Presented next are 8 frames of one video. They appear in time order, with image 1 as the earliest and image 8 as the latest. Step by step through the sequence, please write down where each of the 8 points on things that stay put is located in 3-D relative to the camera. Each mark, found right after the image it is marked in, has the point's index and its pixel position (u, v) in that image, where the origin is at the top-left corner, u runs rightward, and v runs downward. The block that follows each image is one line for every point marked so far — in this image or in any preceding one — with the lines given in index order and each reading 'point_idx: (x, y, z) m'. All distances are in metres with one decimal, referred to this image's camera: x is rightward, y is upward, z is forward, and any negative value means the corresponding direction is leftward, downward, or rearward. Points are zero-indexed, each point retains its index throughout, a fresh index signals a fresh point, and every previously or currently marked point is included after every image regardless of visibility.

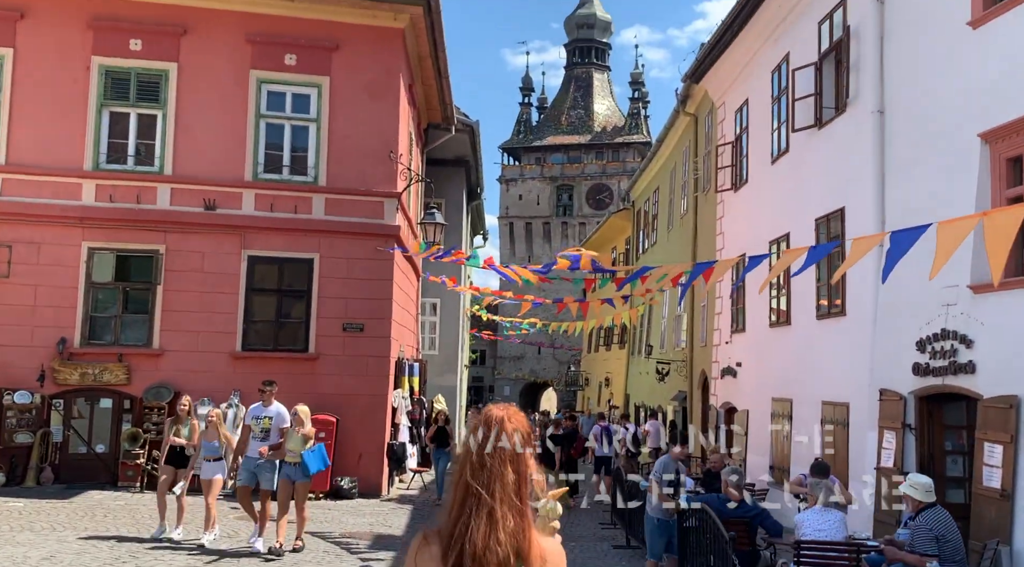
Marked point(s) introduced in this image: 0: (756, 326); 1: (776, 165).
0: (+3.6, -0.6, +14.0) m
1: (+3.8, +1.7, +13.3) m
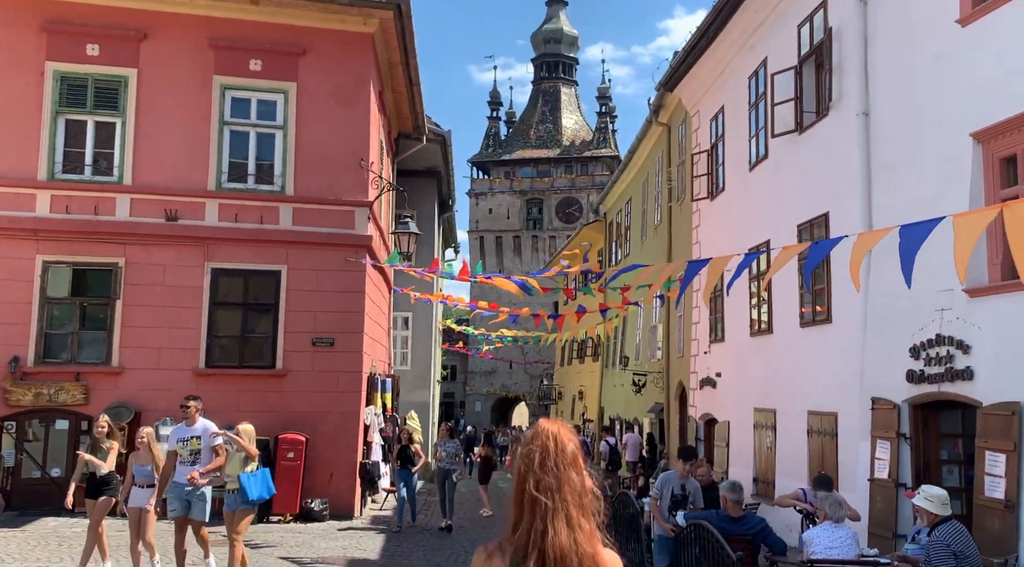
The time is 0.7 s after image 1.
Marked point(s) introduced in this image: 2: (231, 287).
0: (+3.3, -0.7, +13.7) m
1: (+3.4, +1.6, +13.1) m
2: (-4.0, 0.0, +13.0) m
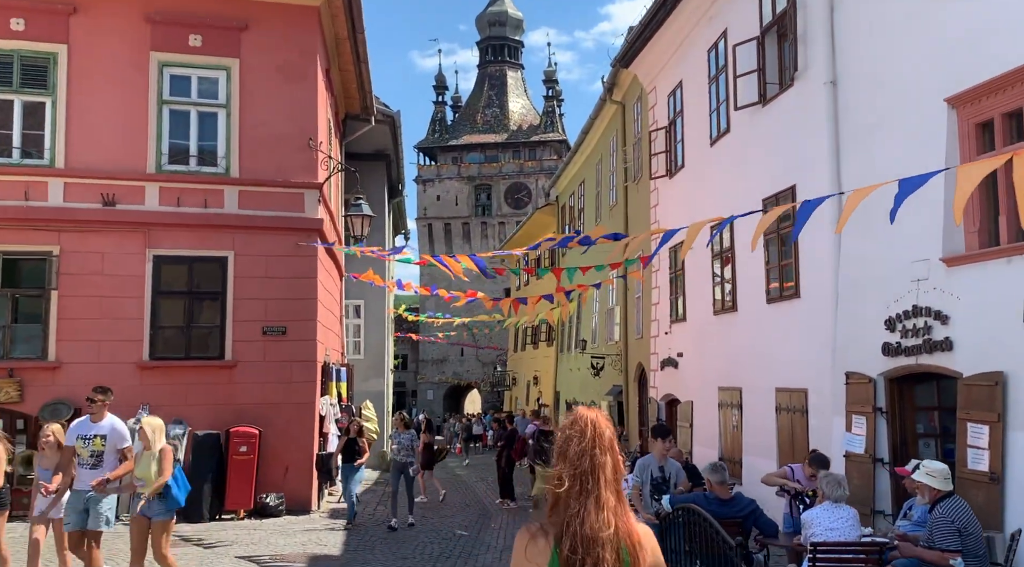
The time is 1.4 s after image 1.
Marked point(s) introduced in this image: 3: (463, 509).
0: (+2.7, -0.4, +13.5) m
1: (+2.8, +1.9, +12.8) m
2: (-4.5, +0.1, +12.3) m
3: (-0.7, -3.4, +13.8) m
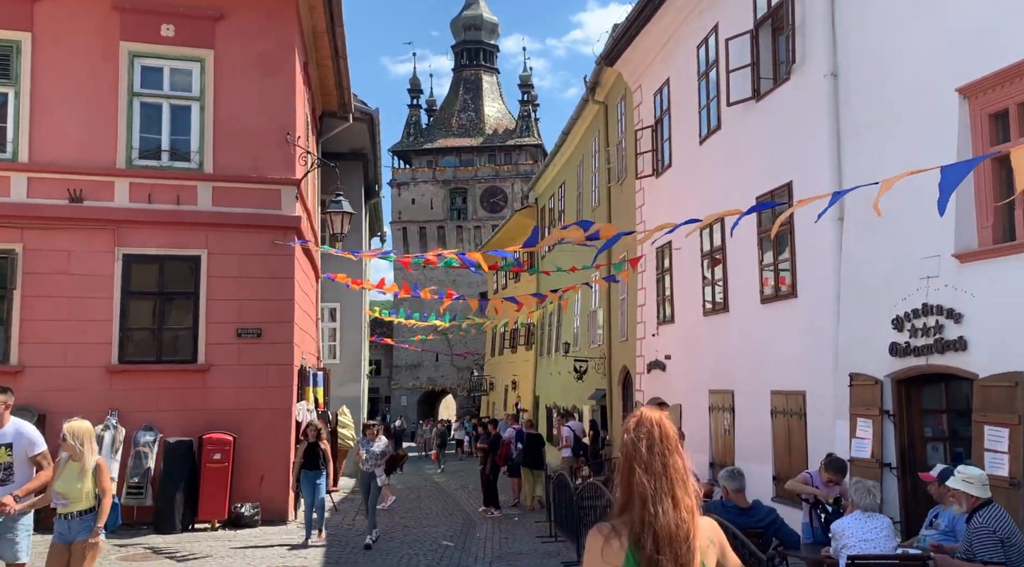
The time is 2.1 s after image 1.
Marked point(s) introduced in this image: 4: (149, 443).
0: (+2.5, -0.4, +13.1) m
1: (+2.6, +1.9, +12.5) m
2: (-4.7, +0.1, +11.8) m
3: (-1.0, -3.4, +13.4) m
4: (-4.5, -2.0, +11.3) m
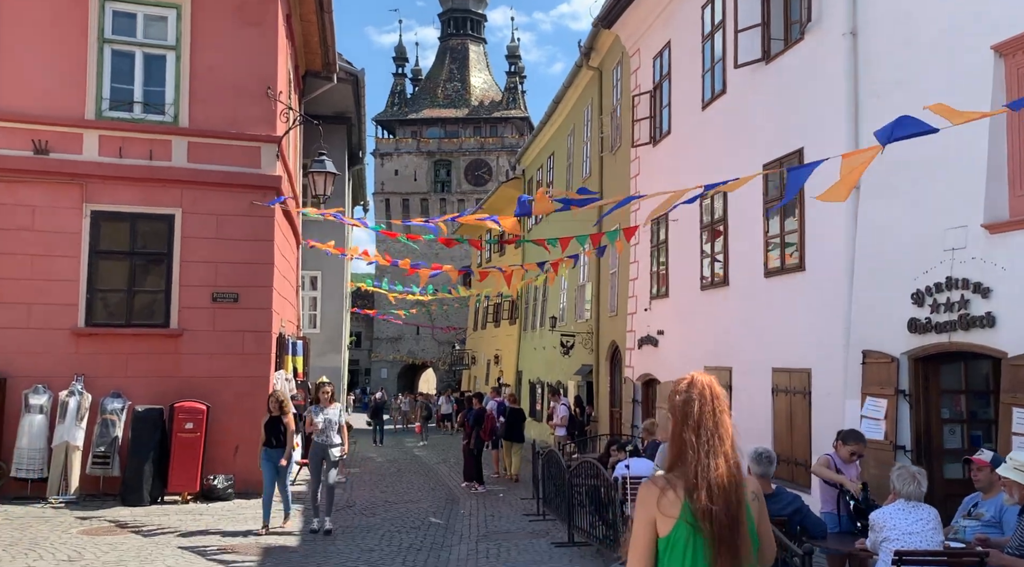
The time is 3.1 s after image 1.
0: (+2.3, -0.1, +12.6) m
1: (+2.5, +2.2, +12.0) m
2: (-4.8, +0.6, +11.1) m
3: (-1.2, -3.0, +12.9) m
4: (-4.6, -1.5, +10.7) m
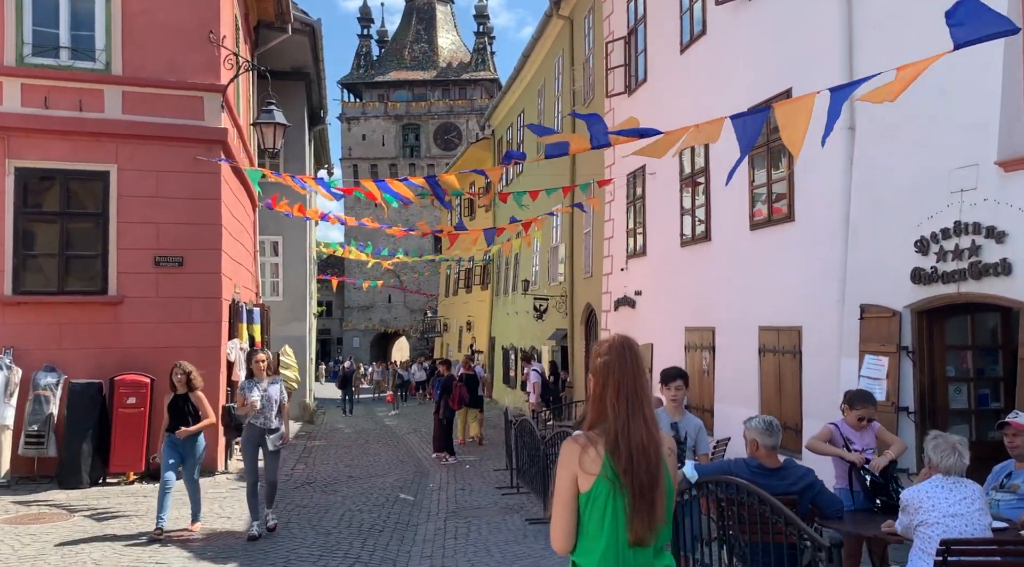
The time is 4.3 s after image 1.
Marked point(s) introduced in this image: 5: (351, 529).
0: (+1.9, +0.5, +11.9) m
1: (+2.1, +2.8, +11.2) m
2: (-5.2, +1.0, +10.2) m
3: (-1.6, -2.4, +12.2) m
4: (-4.9, -1.1, +9.9) m
5: (-1.3, -2.0, +7.6) m
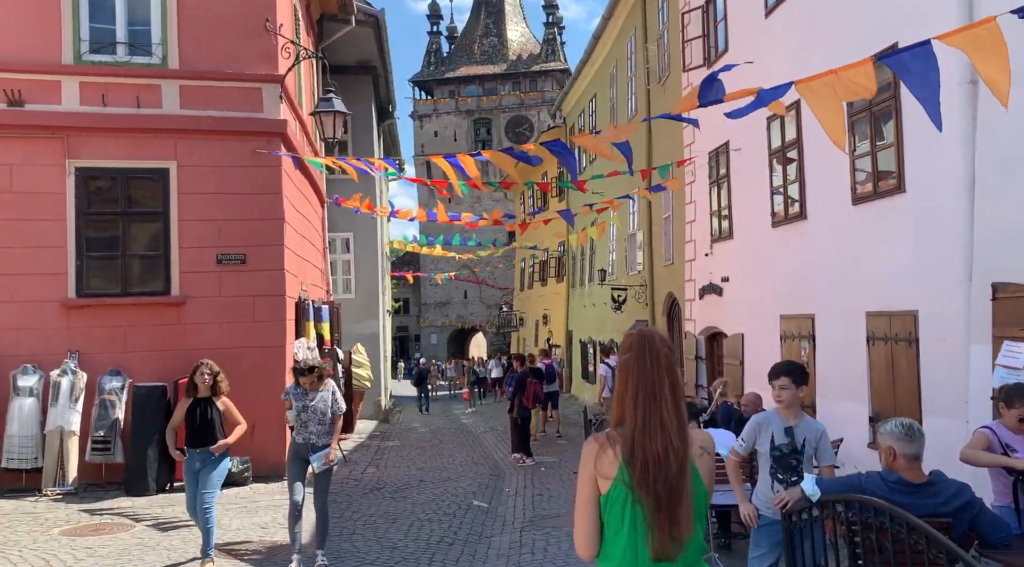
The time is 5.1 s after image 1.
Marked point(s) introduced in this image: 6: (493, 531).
0: (+2.8, +0.7, +11.1) m
1: (+2.9, +3.0, +10.3) m
2: (-4.4, +1.0, +9.9) m
3: (-0.5, -2.3, +11.6) m
4: (-4.1, -1.1, +9.6) m
5: (-0.7, -2.0, +7.0) m
6: (-0.2, -2.0, +7.6) m
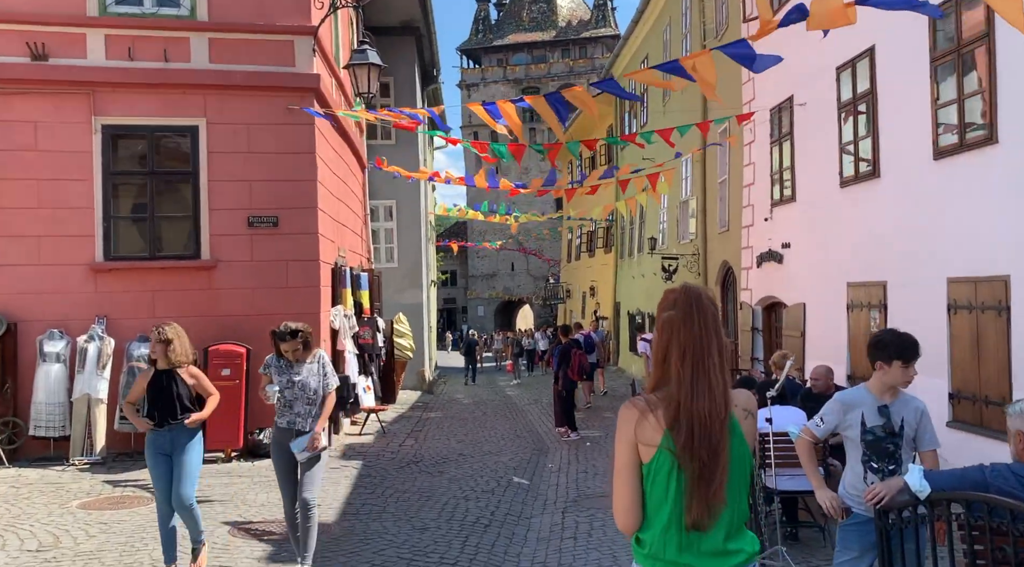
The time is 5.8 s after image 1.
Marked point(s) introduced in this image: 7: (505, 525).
0: (+3.3, +1.1, +10.3) m
1: (+3.4, +3.3, +9.4) m
2: (-3.9, +1.4, +9.5) m
3: (0.0, -1.9, +11.1) m
4: (-3.7, -0.7, +9.2) m
5: (-0.4, -1.7, +6.5) m
6: (+0.2, -1.7, +7.0) m
7: (0.0, -1.7, +6.5) m
